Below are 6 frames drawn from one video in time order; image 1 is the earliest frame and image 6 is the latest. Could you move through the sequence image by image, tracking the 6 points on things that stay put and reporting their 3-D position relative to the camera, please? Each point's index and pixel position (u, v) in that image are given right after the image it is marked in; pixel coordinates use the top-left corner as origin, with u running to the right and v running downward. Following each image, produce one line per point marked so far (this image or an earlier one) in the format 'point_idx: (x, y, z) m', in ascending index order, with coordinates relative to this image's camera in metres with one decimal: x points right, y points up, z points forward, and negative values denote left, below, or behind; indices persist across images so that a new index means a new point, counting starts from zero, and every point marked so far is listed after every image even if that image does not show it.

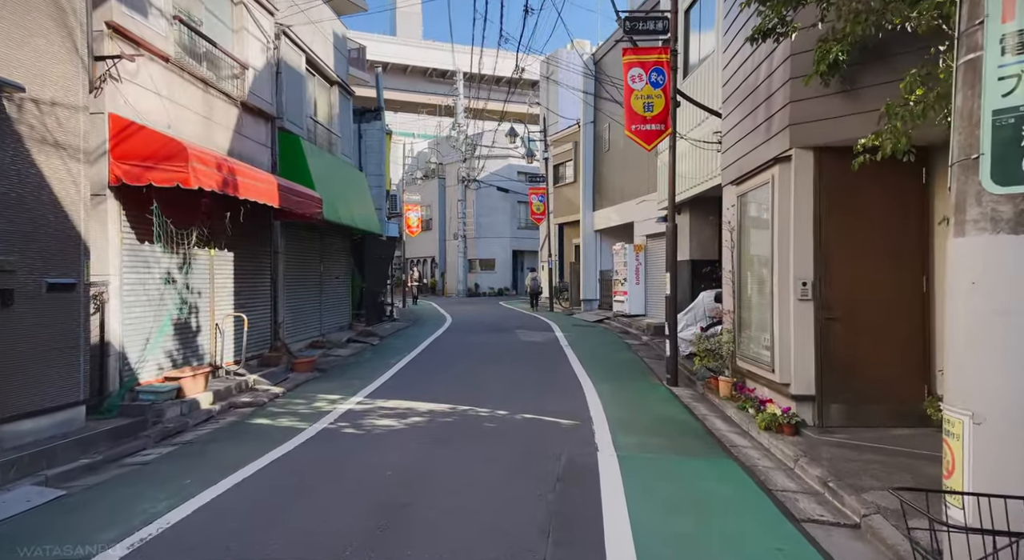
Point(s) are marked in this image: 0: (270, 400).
0: (-3.3, -1.7, +10.1) m
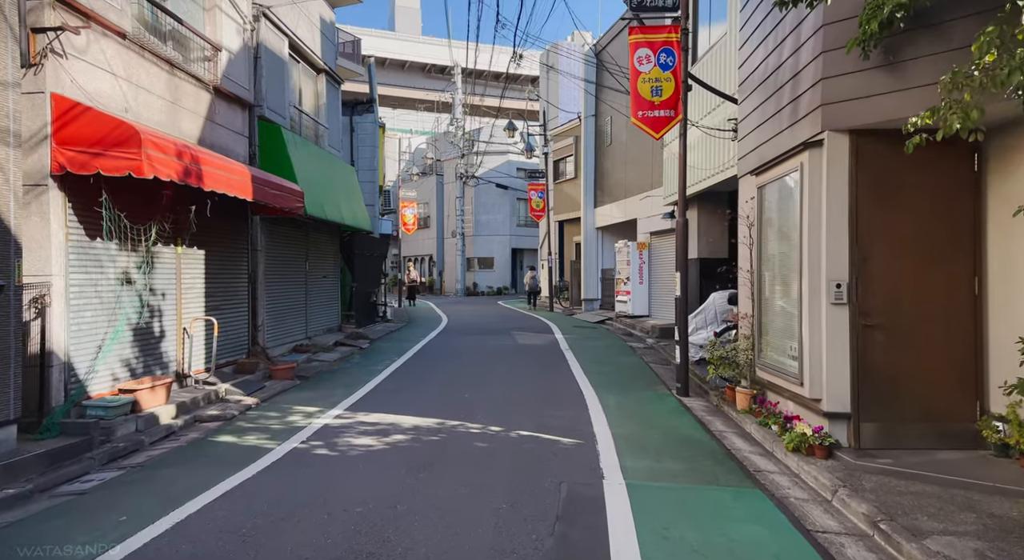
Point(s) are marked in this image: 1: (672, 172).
0: (-3.4, -1.7, +9.2) m
1: (+3.6, +2.4, +16.3) m
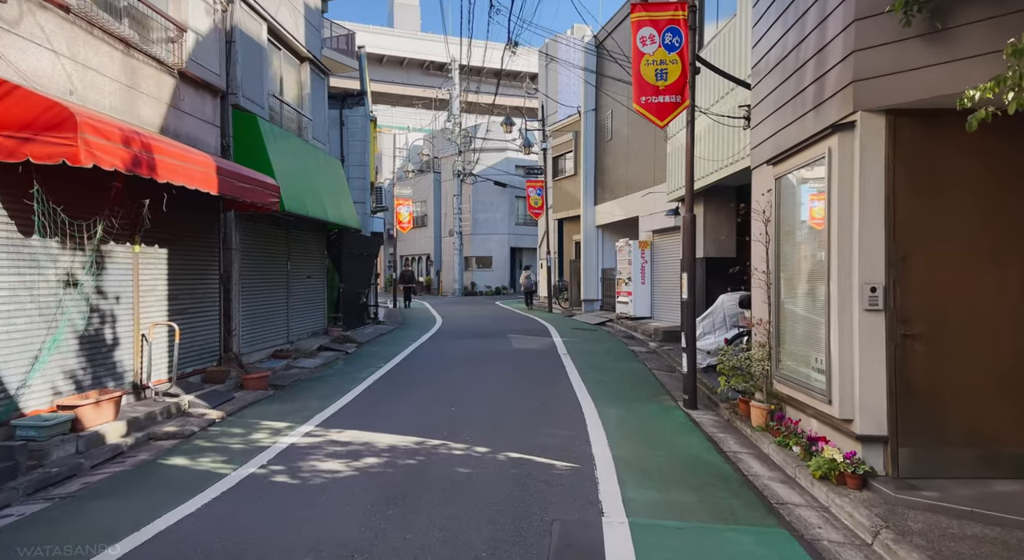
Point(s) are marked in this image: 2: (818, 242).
0: (-3.5, -1.7, +8.3) m
1: (+3.5, +2.4, +15.4) m
2: (+2.8, +0.3, +6.7) m
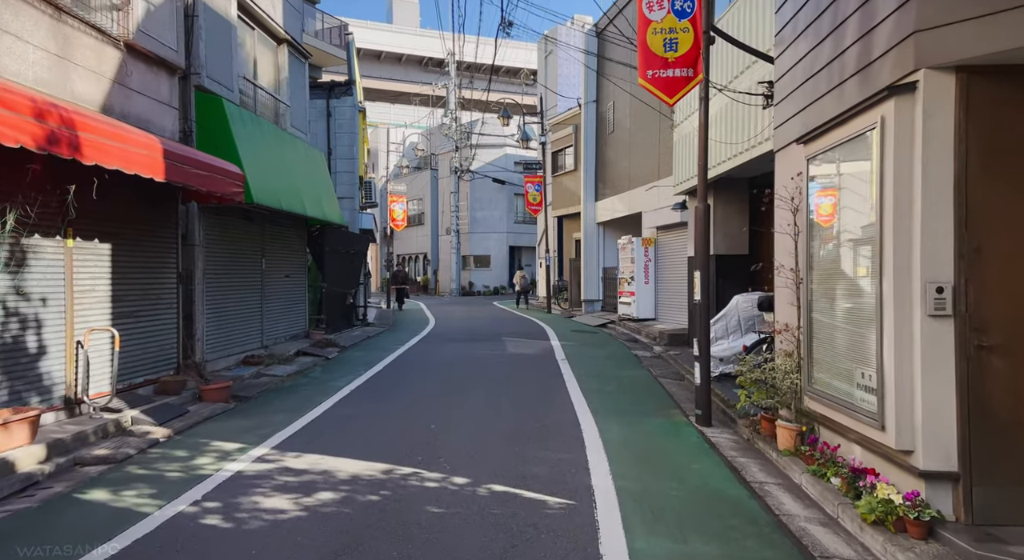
0: (-3.6, -1.7, +7.2) m
1: (+3.4, +2.4, +14.3) m
2: (+2.7, +0.4, +5.6) m
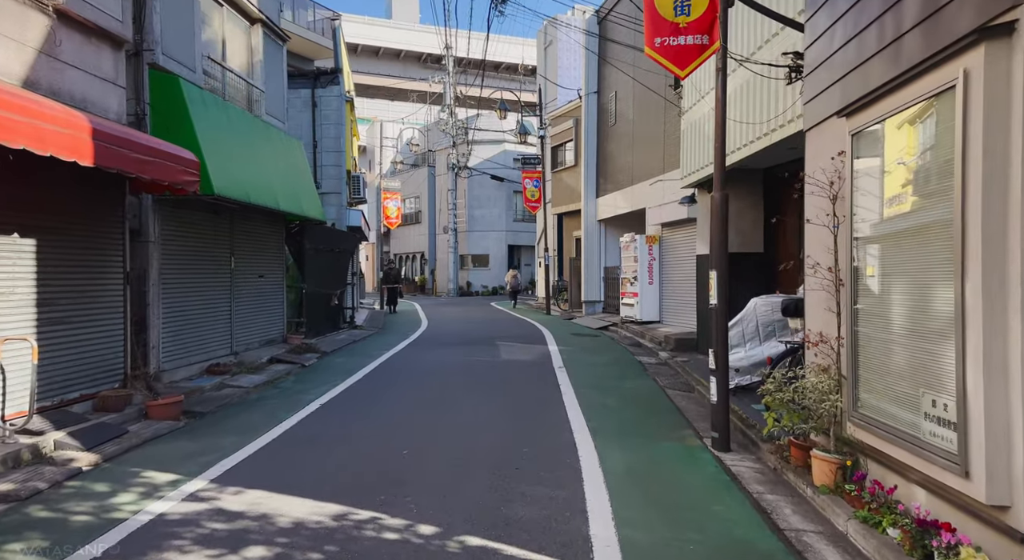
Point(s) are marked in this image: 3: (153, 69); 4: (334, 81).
0: (-3.8, -1.7, +6.0) m
1: (+3.2, +2.4, +13.1) m
2: (+2.5, +0.3, +4.4) m
3: (-4.8, +2.8, +9.9) m
4: (-4.8, +5.3, +19.7) m
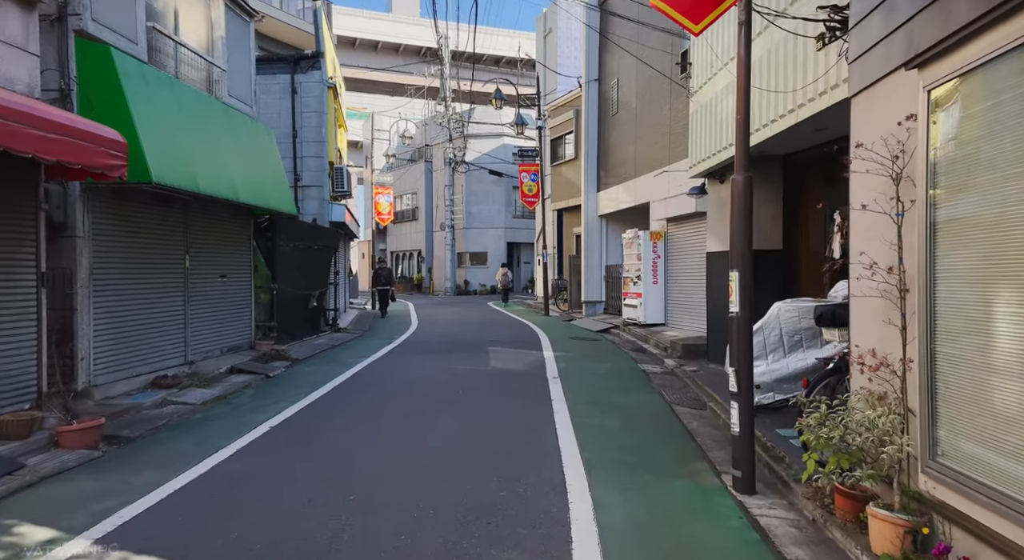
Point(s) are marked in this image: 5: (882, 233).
0: (-4.0, -1.7, +4.7) m
1: (+3.1, +2.4, +11.7) m
2: (+2.3, +0.3, +3.1) m
3: (-5.0, +2.8, +8.6) m
4: (-4.9, +5.3, +18.3) m
5: (+2.4, +0.3, +4.8) m
